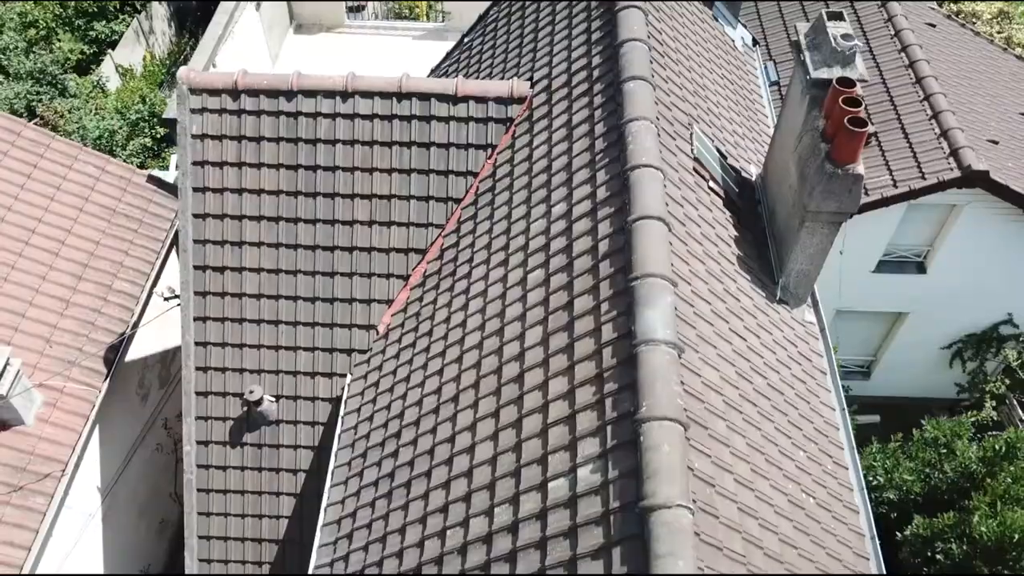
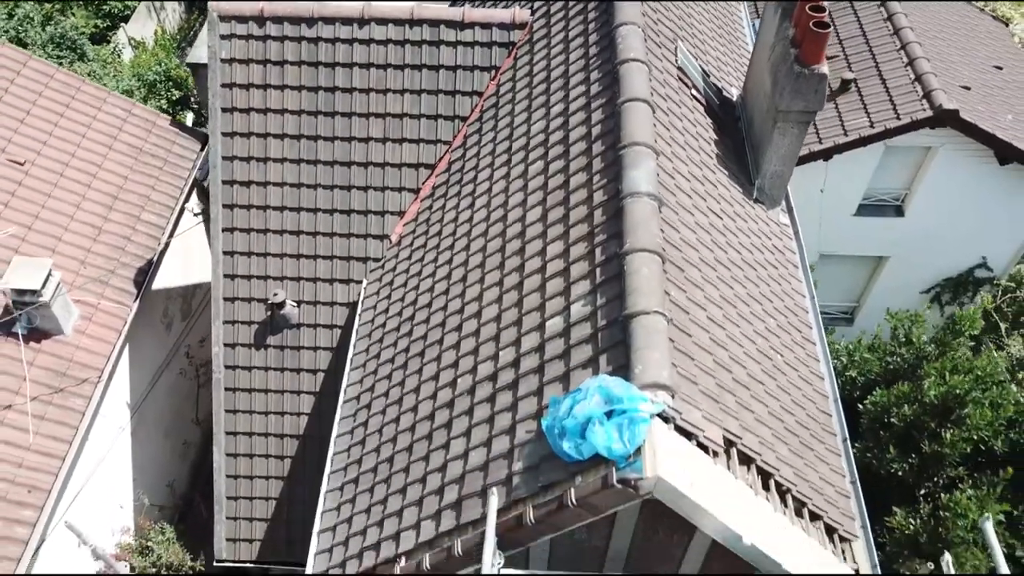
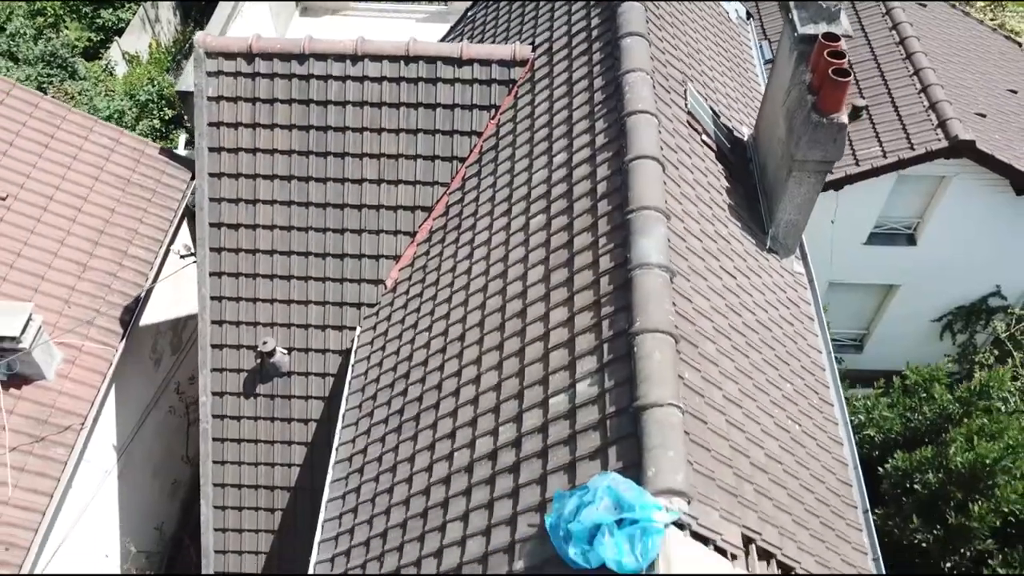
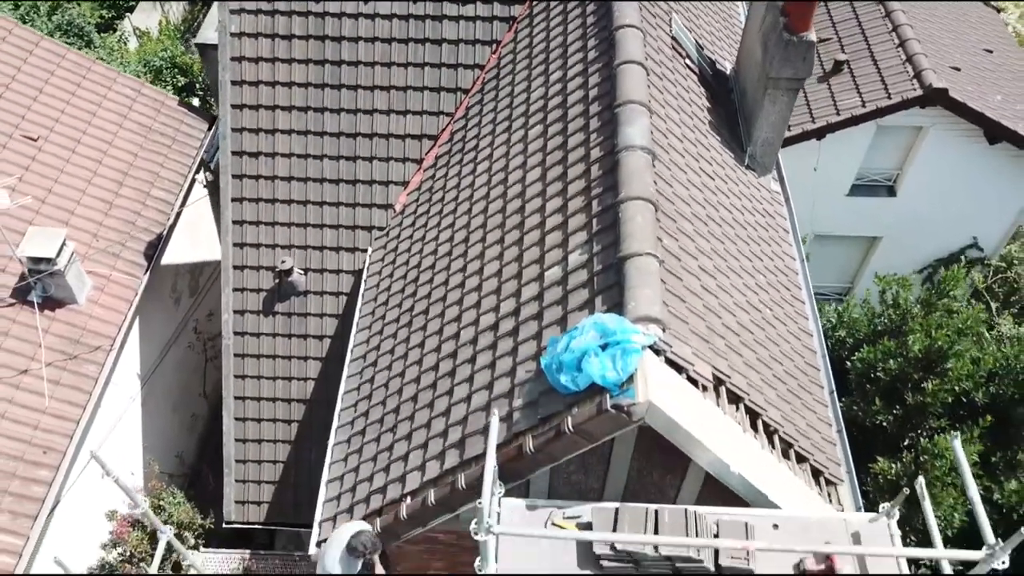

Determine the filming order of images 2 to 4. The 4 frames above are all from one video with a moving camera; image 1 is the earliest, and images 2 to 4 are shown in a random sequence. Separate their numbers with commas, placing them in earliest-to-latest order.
3, 2, 4
